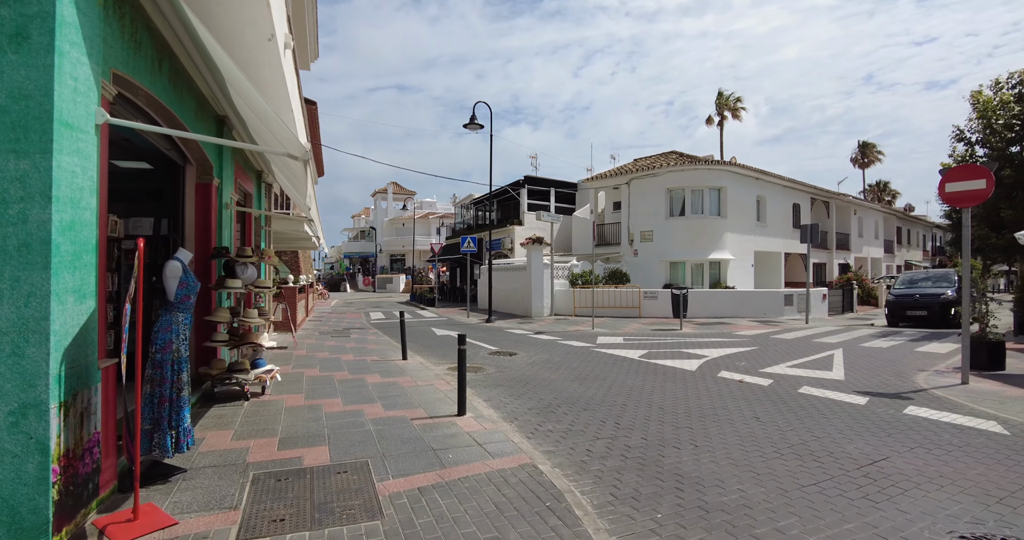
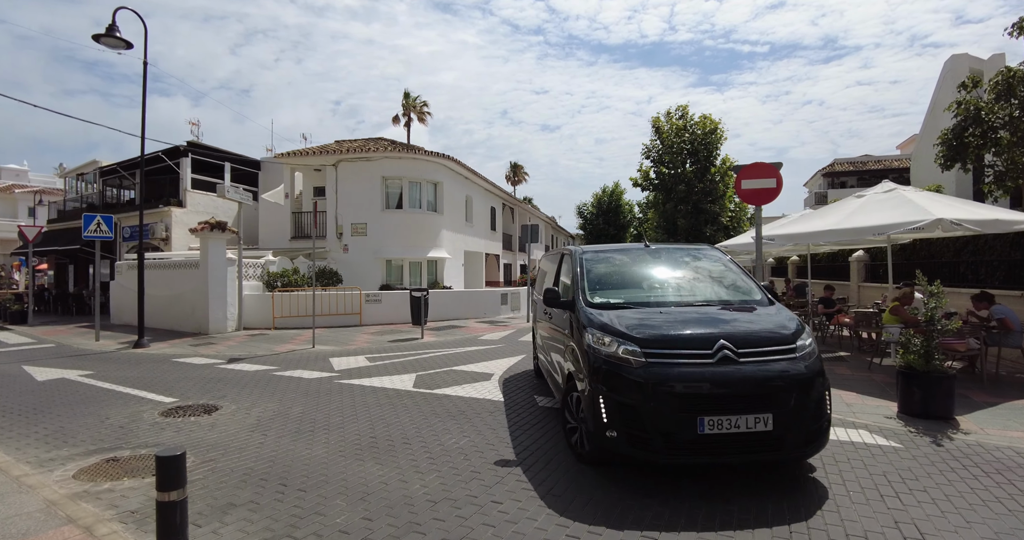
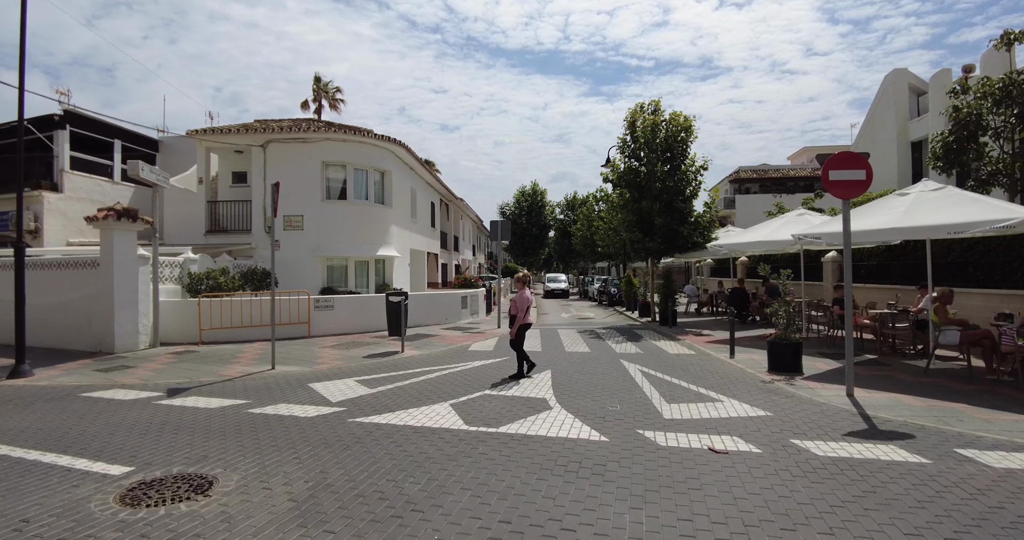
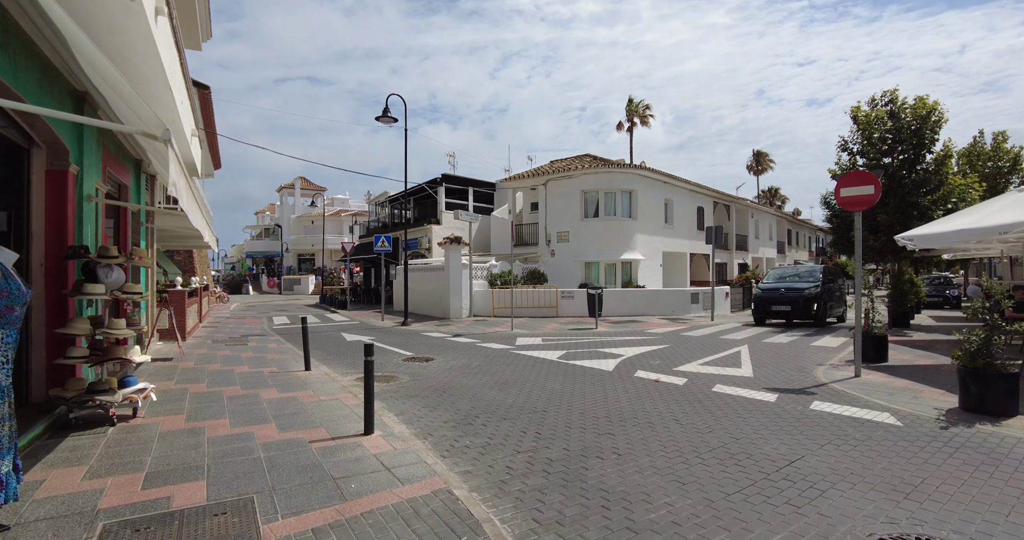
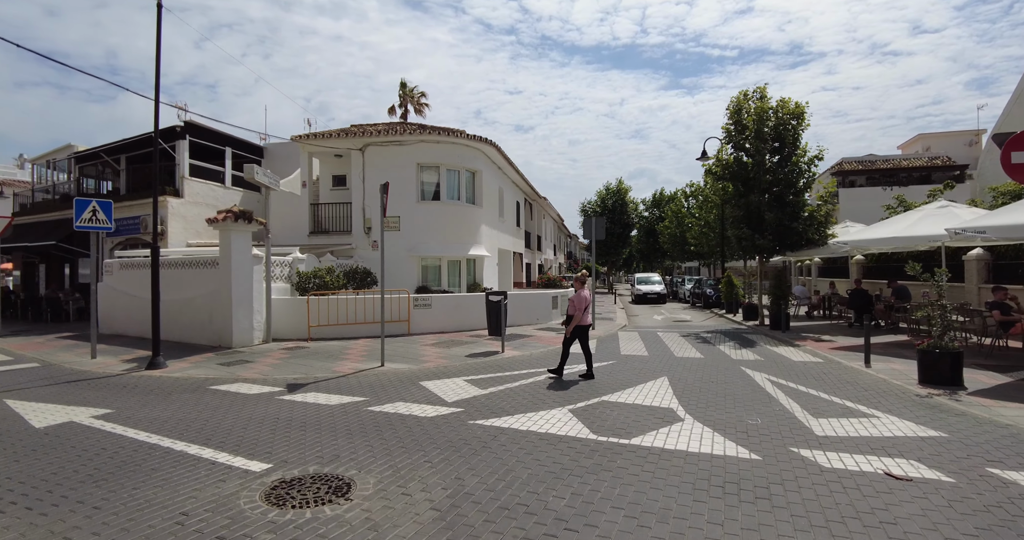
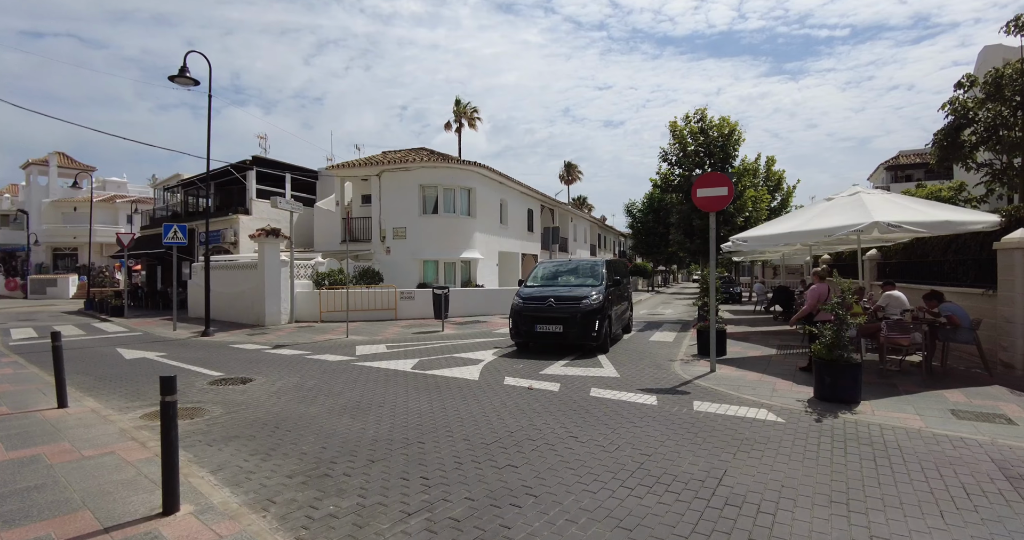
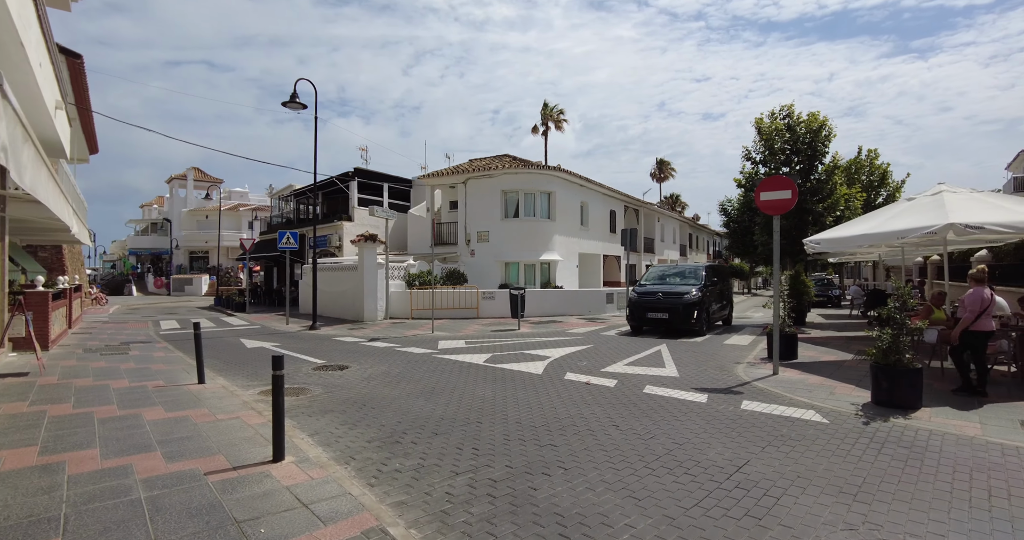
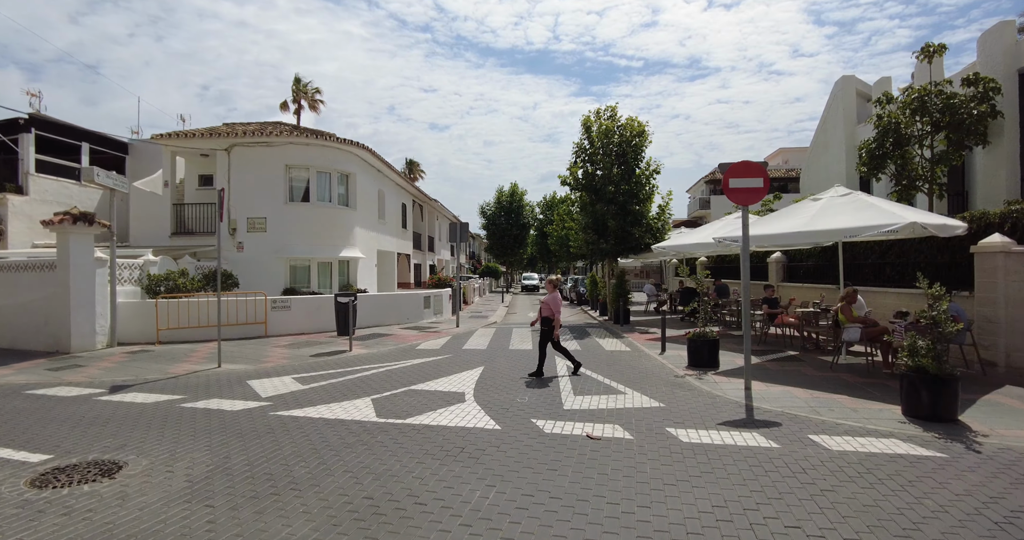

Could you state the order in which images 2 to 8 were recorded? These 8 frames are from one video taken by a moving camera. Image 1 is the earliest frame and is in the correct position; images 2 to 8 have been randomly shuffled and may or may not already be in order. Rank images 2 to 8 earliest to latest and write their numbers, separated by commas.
4, 7, 6, 2, 8, 3, 5
